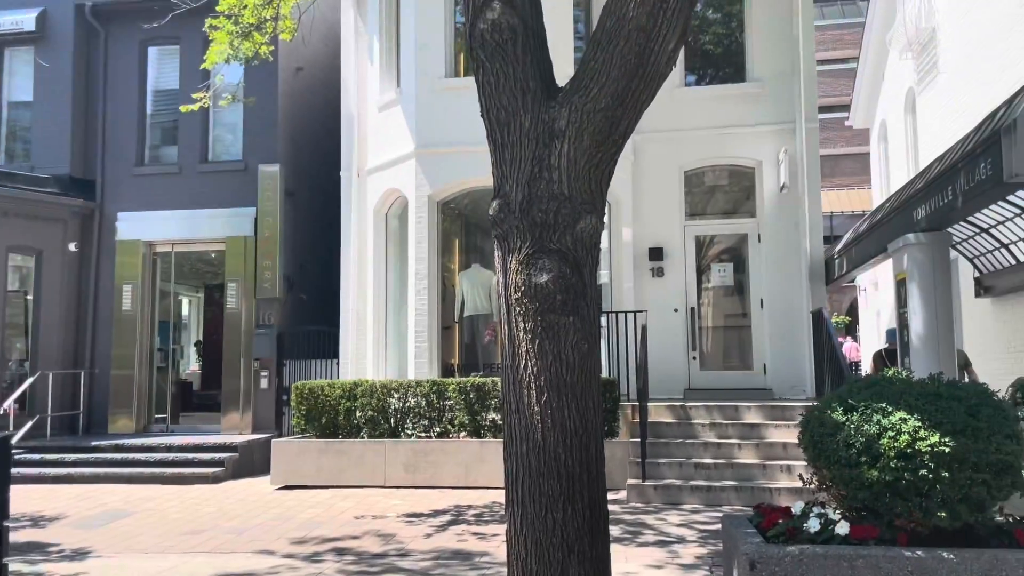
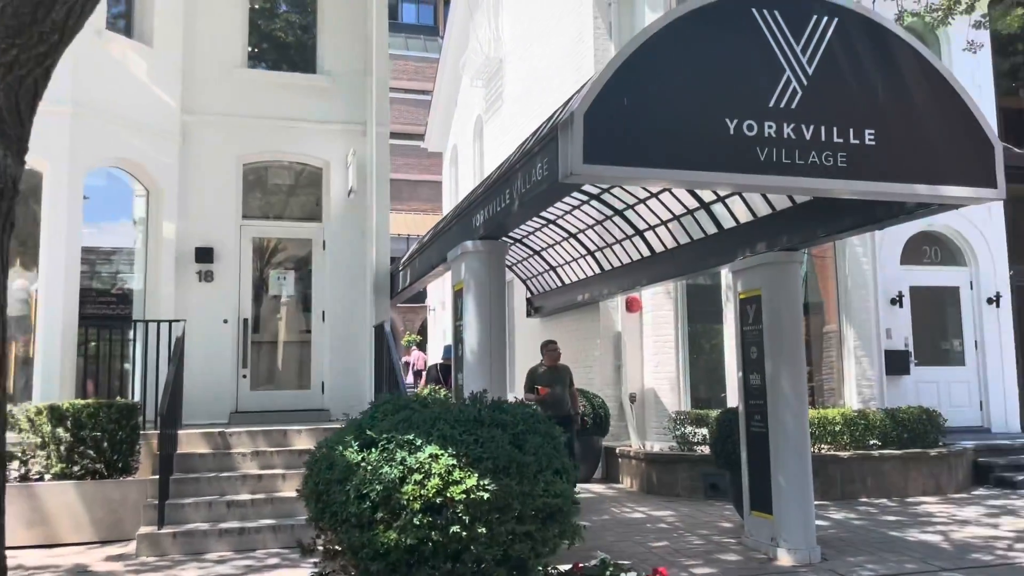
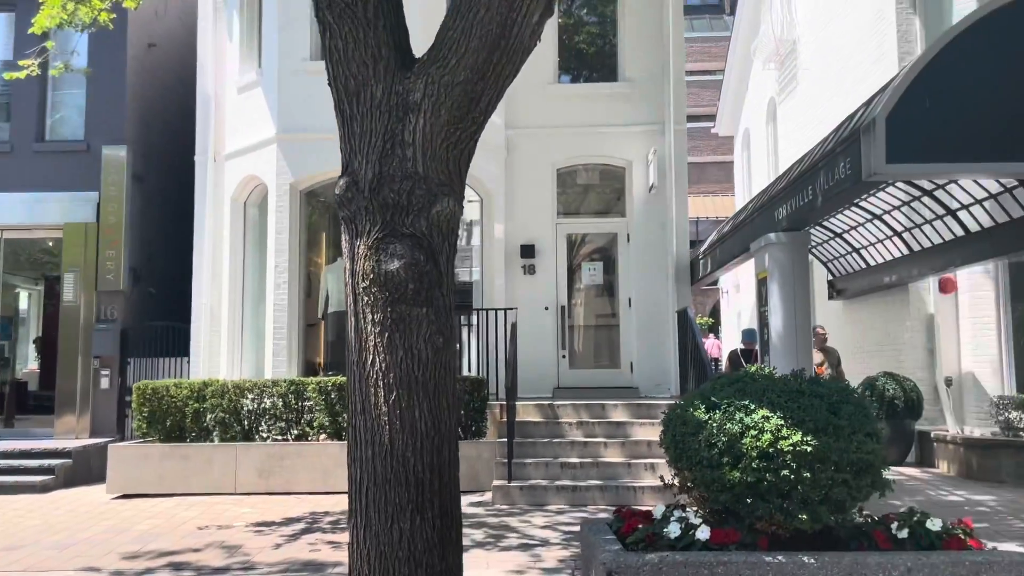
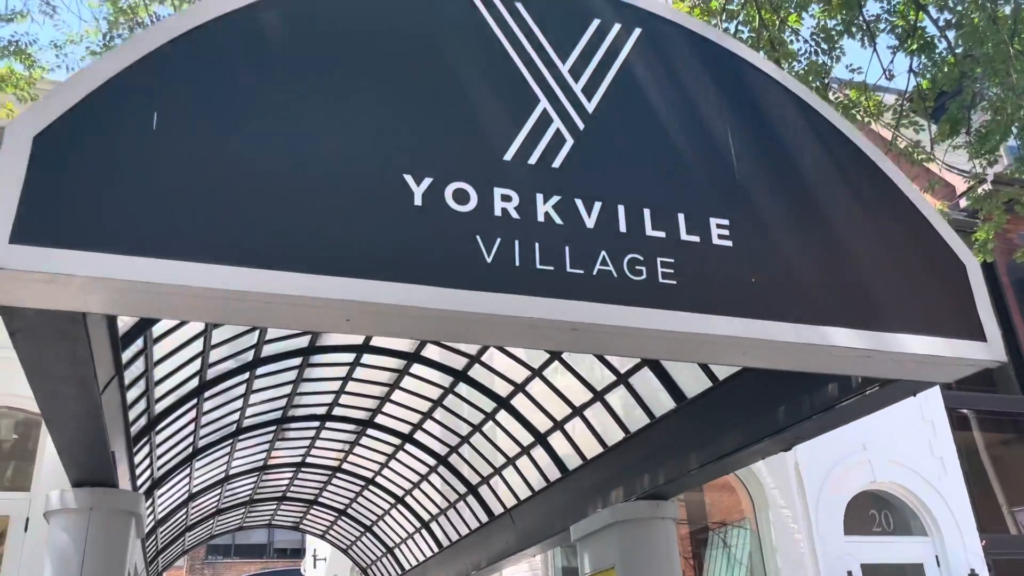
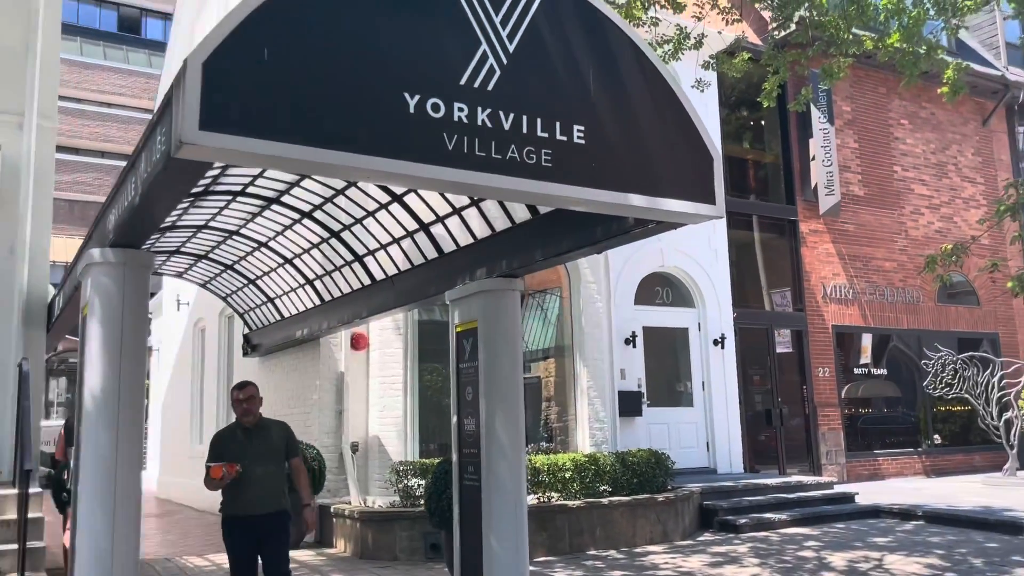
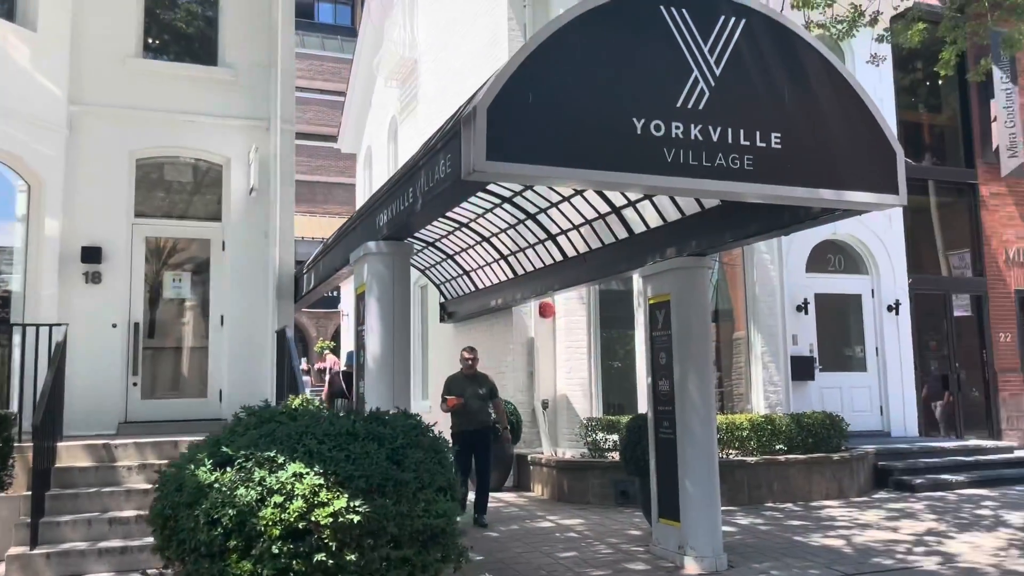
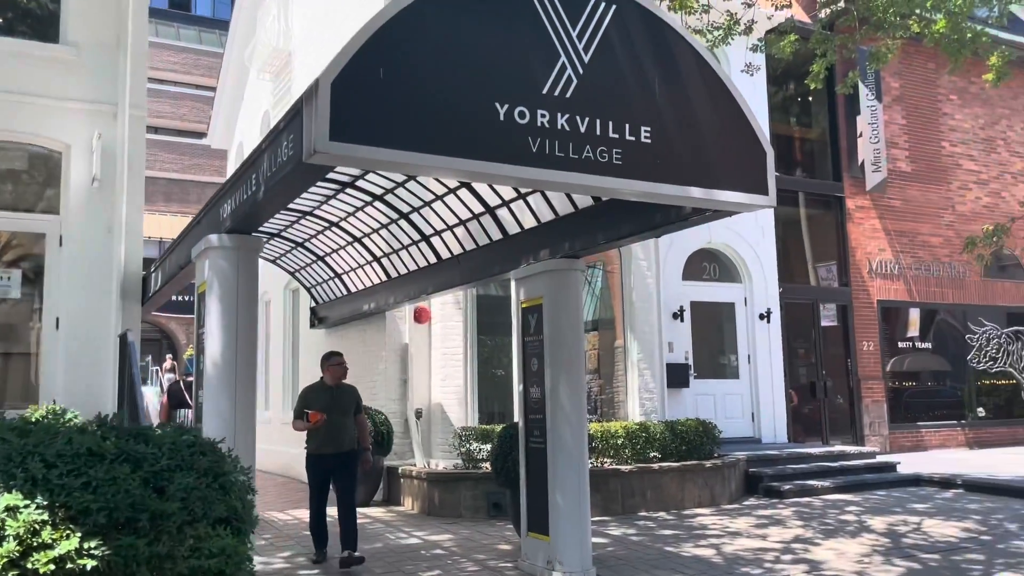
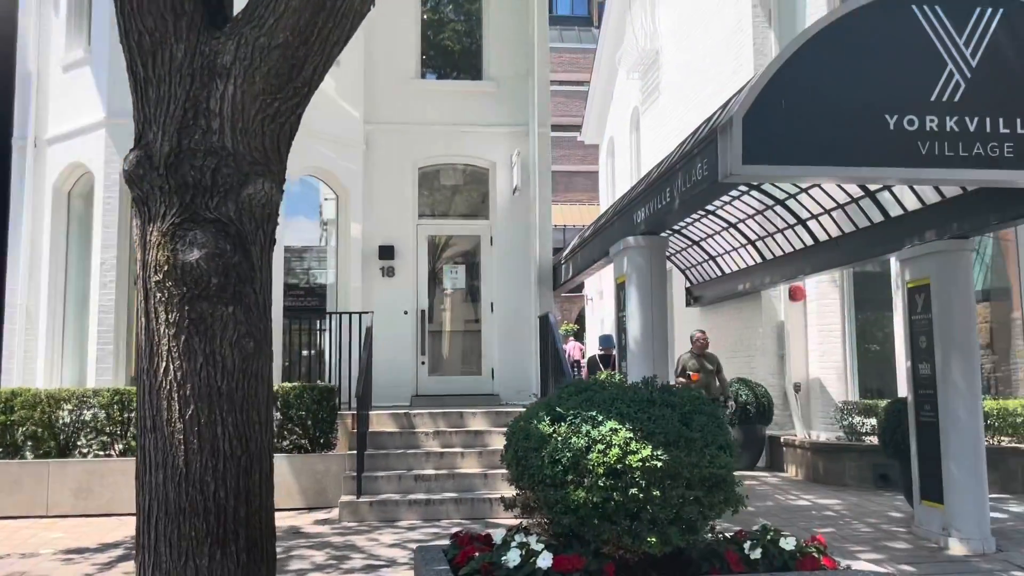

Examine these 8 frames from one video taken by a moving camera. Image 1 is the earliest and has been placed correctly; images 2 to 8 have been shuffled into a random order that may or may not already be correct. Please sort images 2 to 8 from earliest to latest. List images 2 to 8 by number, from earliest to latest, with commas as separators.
3, 8, 2, 6, 7, 5, 4
